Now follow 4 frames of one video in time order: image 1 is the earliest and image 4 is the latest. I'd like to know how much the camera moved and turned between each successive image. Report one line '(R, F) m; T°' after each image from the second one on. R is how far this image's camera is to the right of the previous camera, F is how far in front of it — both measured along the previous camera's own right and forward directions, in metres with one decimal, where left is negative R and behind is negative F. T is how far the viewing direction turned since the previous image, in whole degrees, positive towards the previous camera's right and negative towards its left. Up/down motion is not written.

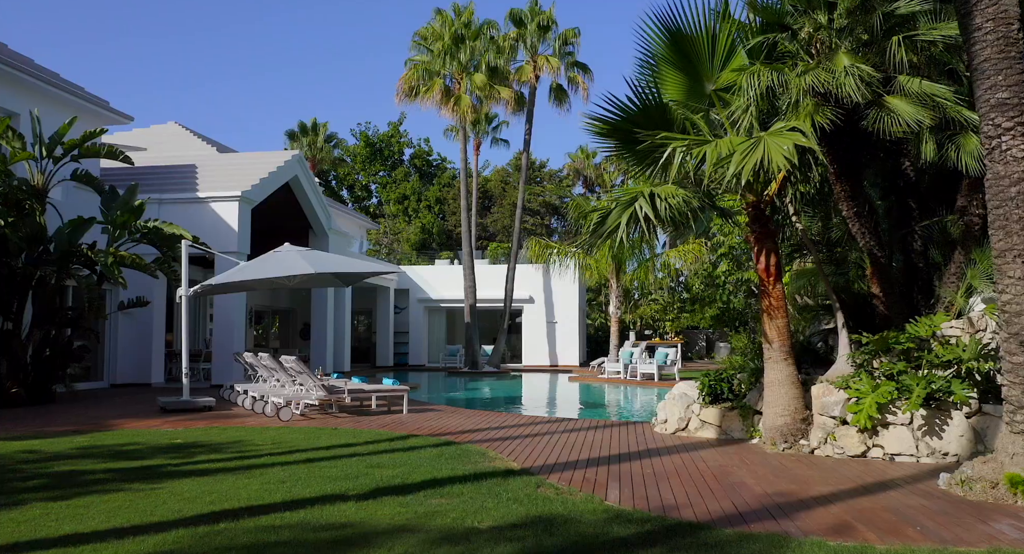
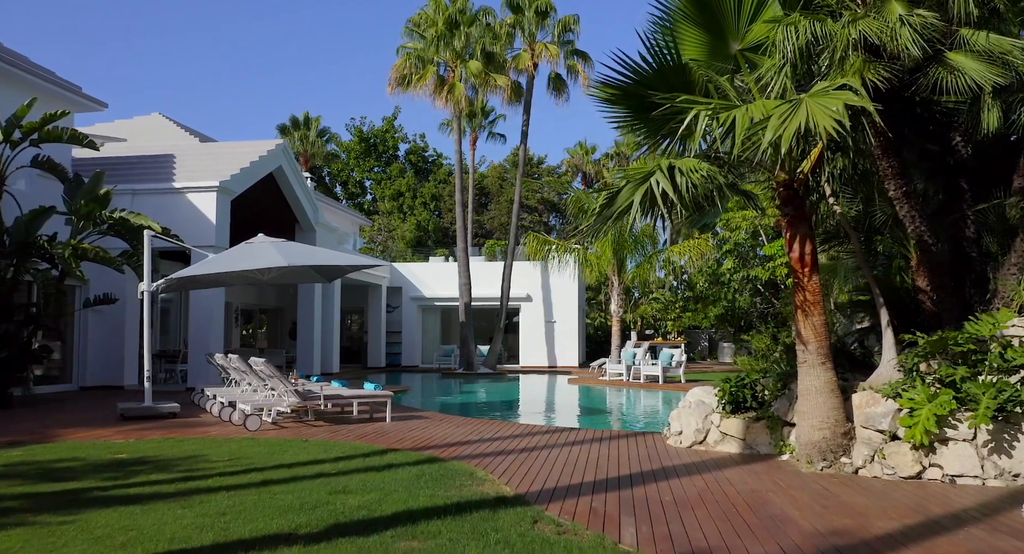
(0.0, +1.1) m; 0°
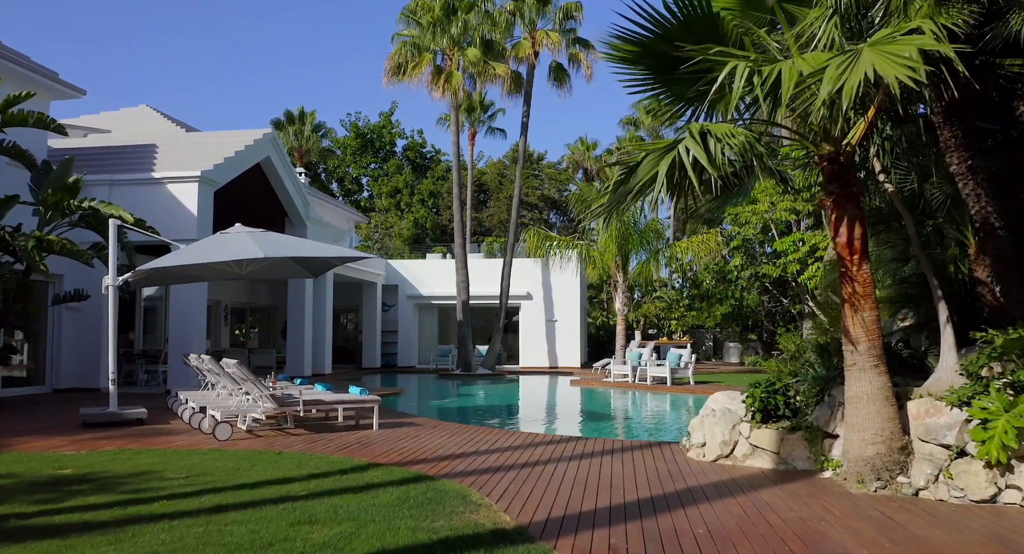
(0.0, +1.0) m; 0°
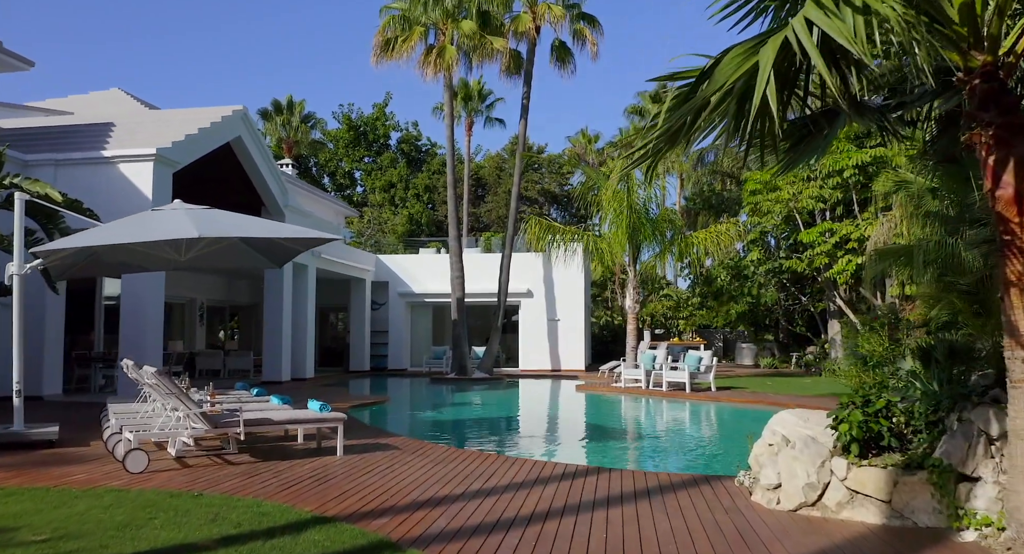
(0.0, +1.9) m; 0°
